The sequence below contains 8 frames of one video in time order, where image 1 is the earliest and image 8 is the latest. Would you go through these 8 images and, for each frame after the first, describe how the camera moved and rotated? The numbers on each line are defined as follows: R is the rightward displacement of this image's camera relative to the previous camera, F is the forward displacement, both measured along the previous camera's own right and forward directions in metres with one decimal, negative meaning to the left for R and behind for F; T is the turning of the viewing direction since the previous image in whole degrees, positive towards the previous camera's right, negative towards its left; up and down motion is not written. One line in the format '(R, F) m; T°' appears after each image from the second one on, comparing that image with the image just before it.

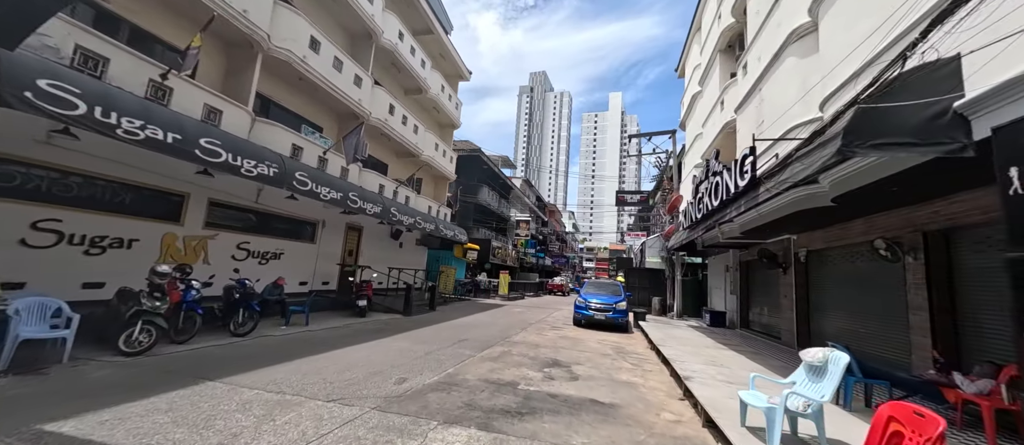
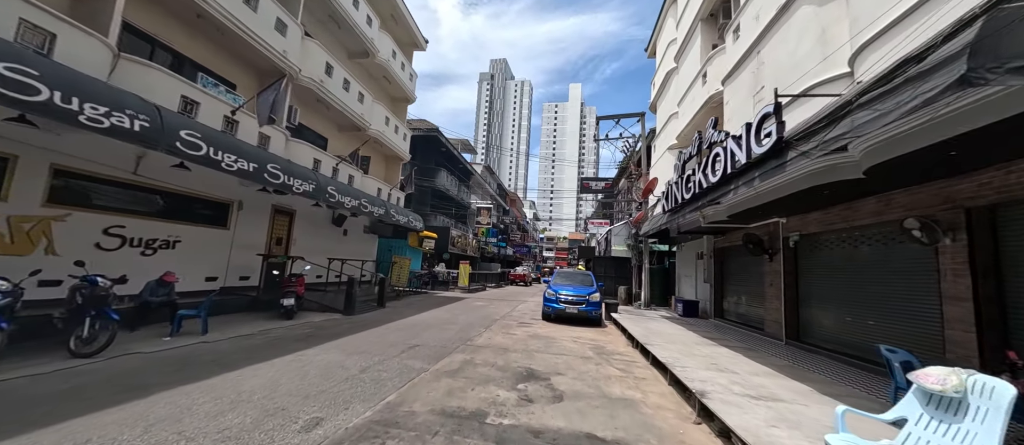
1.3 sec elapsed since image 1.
(-0.1, +1.6) m; +7°
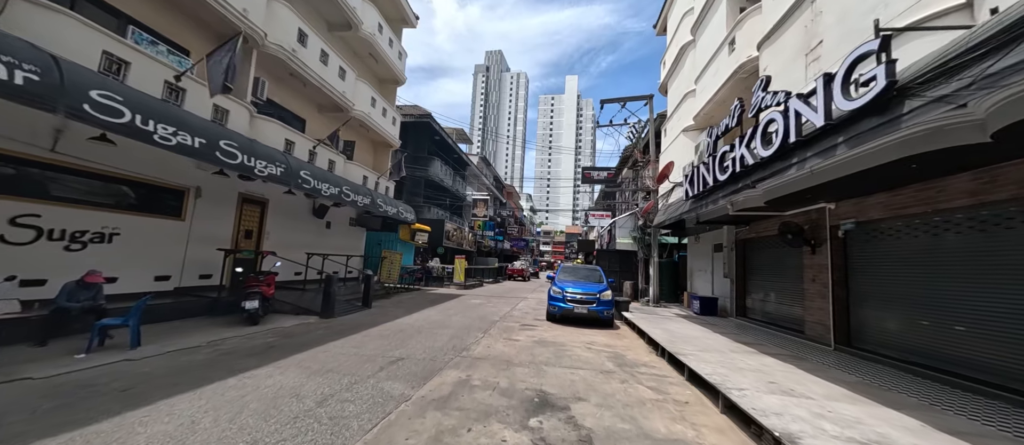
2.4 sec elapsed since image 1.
(-0.1, +1.3) m; +1°
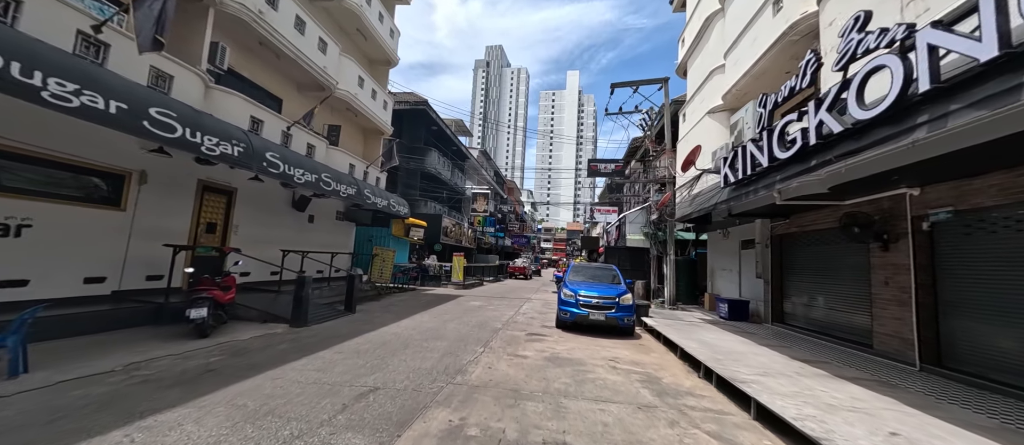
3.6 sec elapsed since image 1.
(-0.1, +1.4) m; 0°
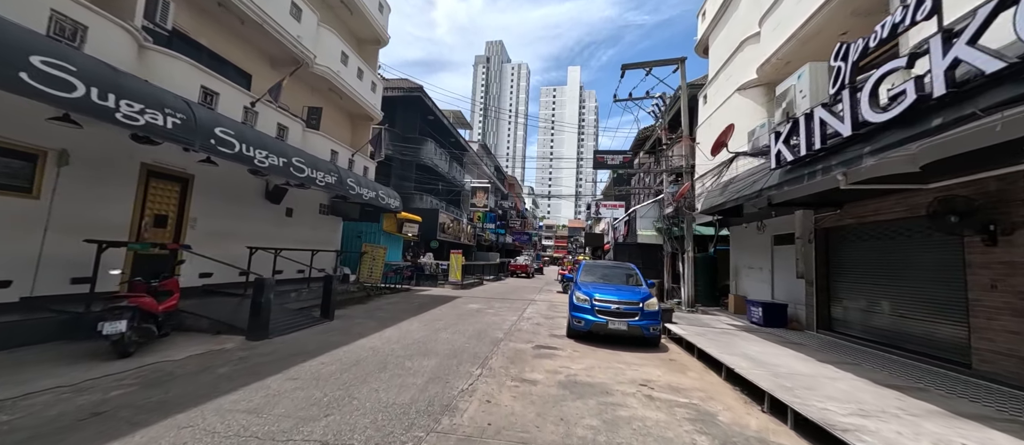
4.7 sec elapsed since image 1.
(-0.1, +1.4) m; 0°
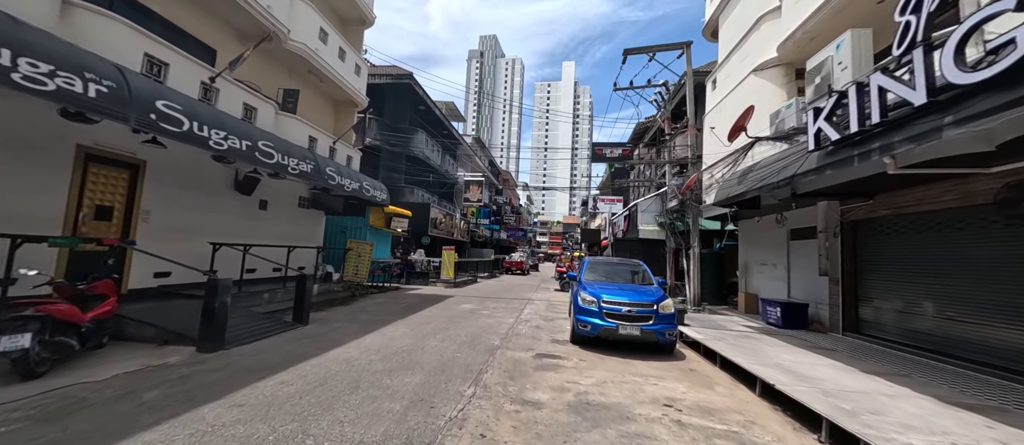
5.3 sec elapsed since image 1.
(-0.1, +0.9) m; +1°
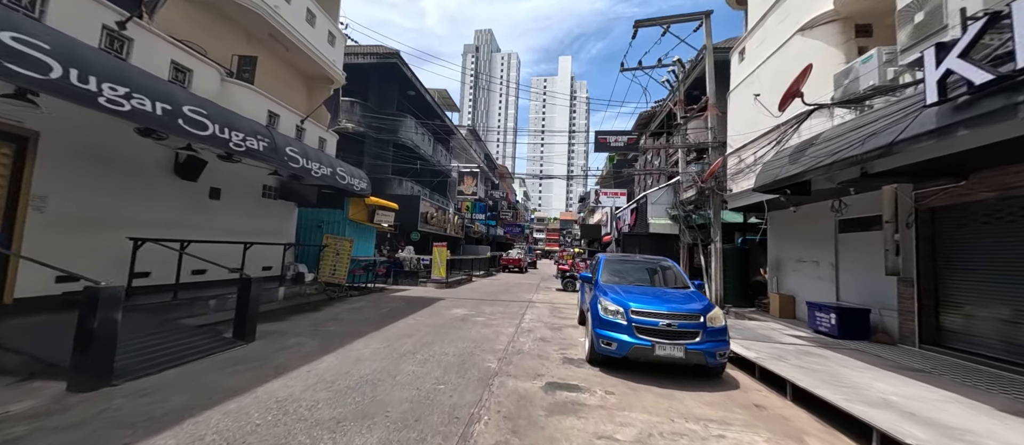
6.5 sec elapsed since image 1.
(-0.1, +1.5) m; +1°
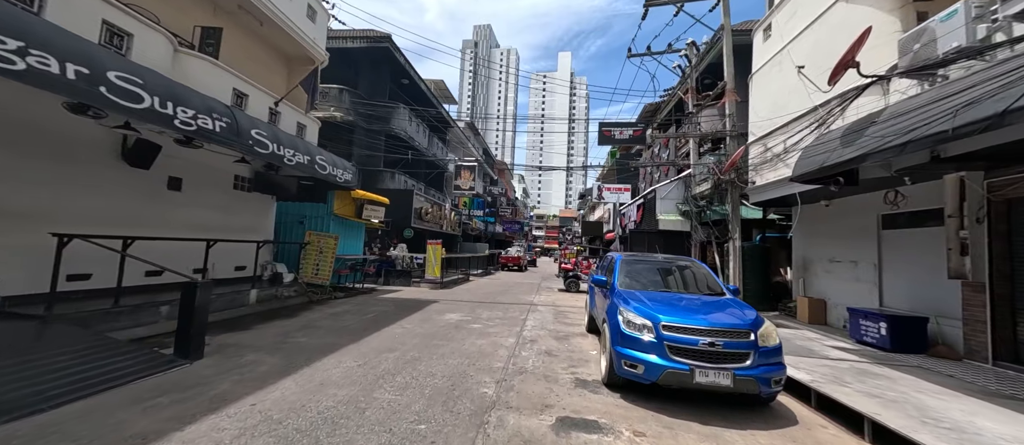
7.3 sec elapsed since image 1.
(0.0, +1.0) m; 0°
